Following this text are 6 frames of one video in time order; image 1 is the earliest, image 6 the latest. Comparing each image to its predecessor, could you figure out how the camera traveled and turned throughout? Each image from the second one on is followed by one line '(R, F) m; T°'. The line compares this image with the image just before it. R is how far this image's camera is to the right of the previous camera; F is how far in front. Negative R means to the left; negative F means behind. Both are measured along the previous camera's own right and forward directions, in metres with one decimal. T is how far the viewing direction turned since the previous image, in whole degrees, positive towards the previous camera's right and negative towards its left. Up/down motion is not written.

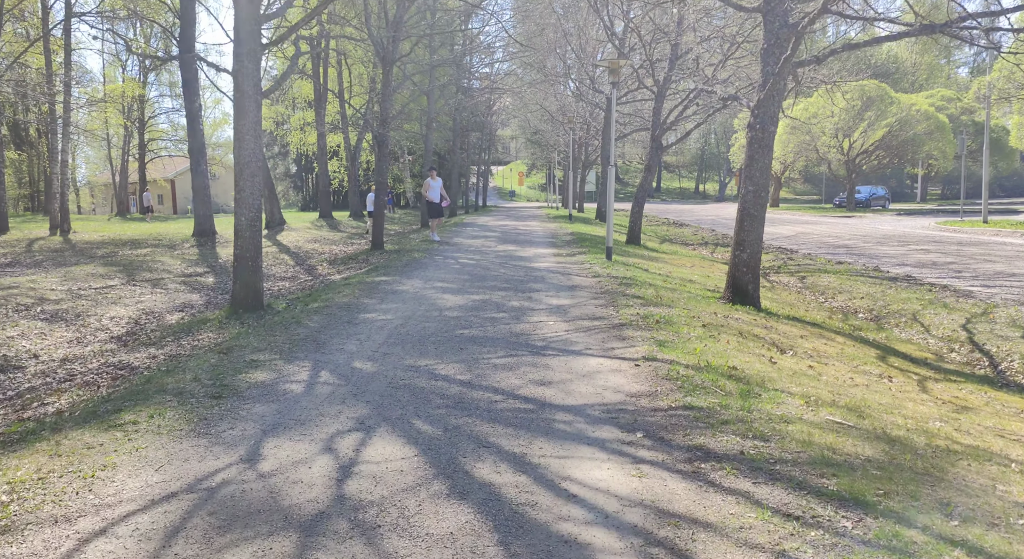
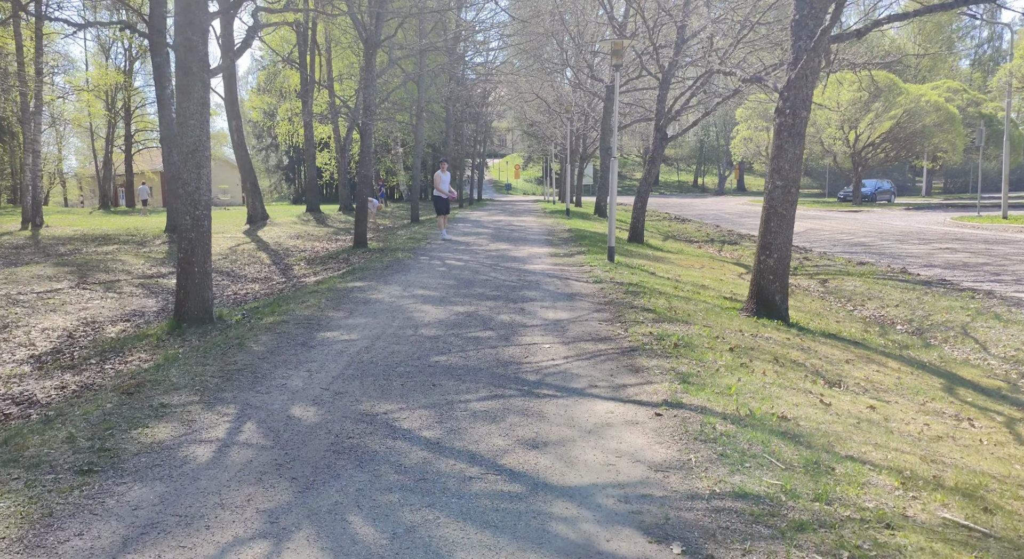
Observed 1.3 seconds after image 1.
(+0.1, +1.4) m; 0°
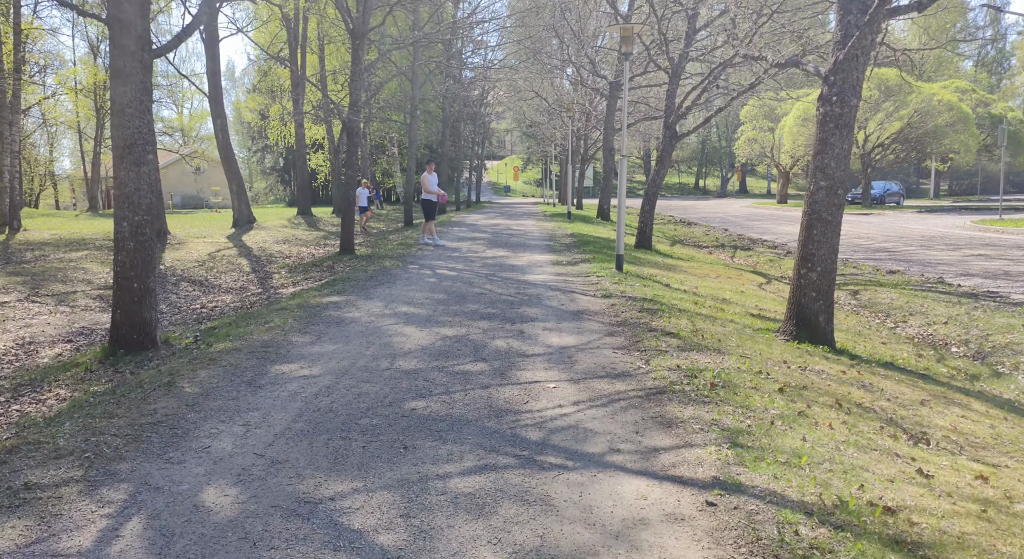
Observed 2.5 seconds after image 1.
(0.0, +1.3) m; 0°
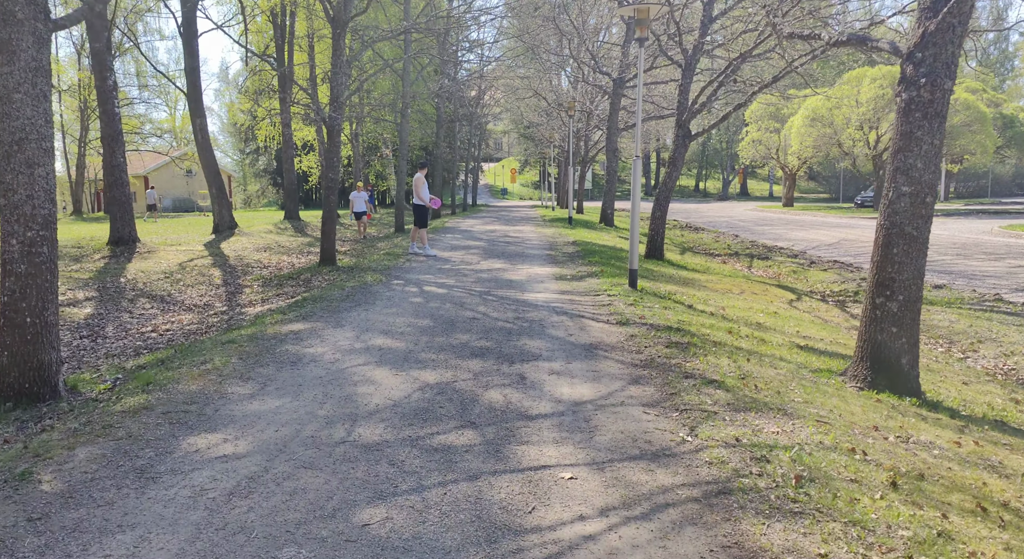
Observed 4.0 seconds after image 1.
(0.0, +1.6) m; 0°
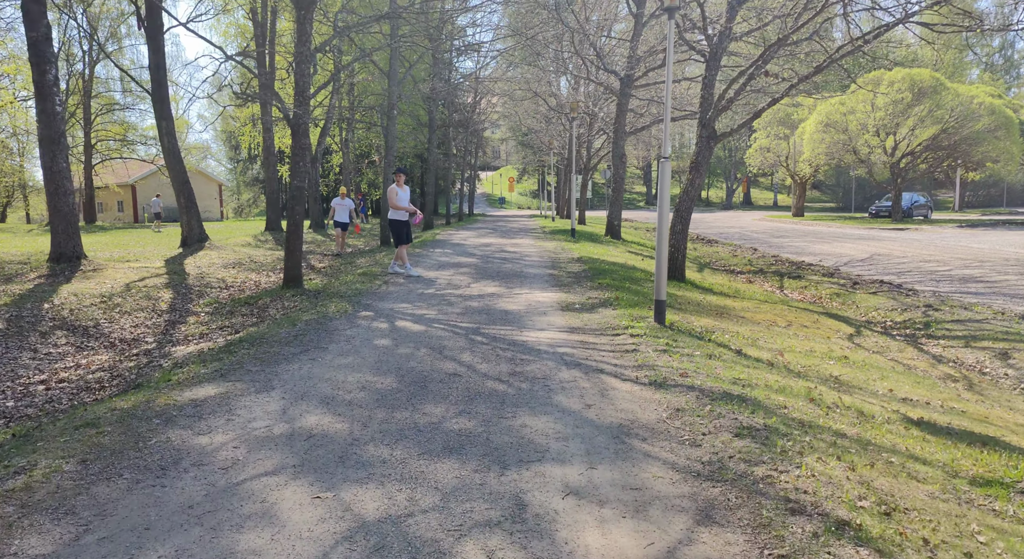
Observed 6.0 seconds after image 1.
(0.0, +2.3) m; 0°
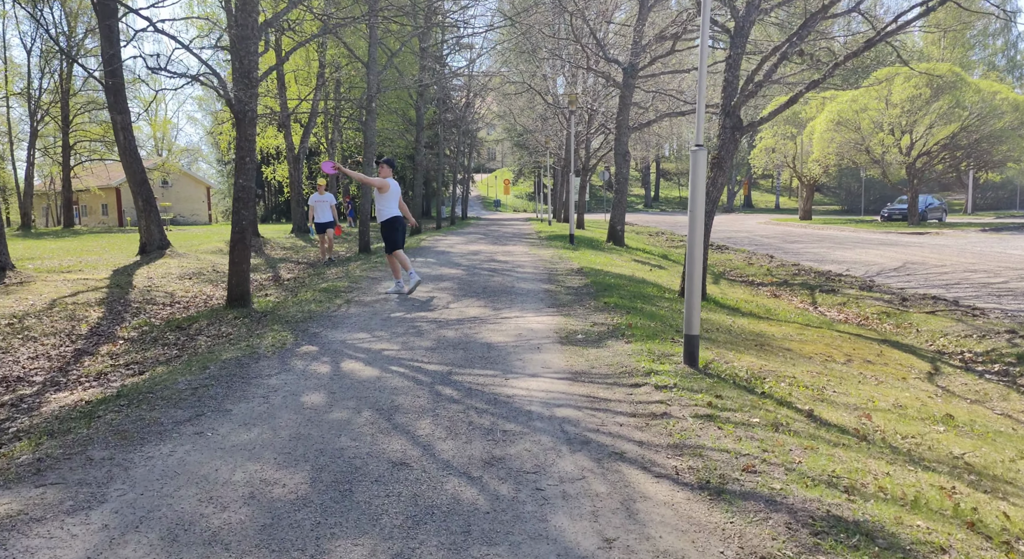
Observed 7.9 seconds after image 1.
(+0.1, +2.2) m; 0°
